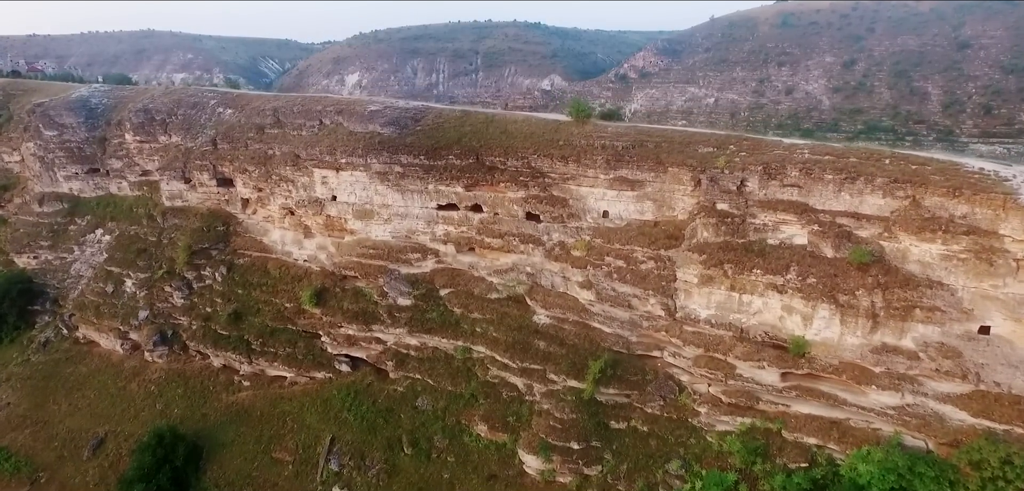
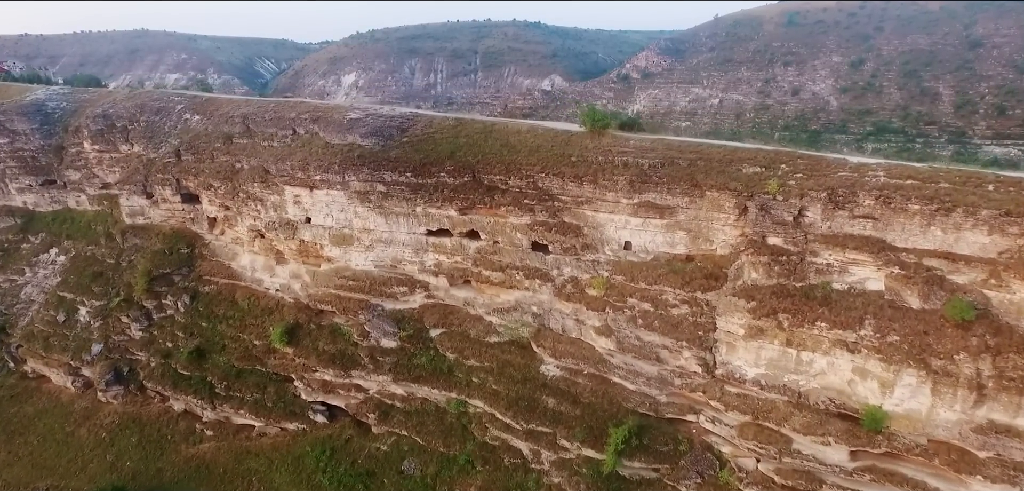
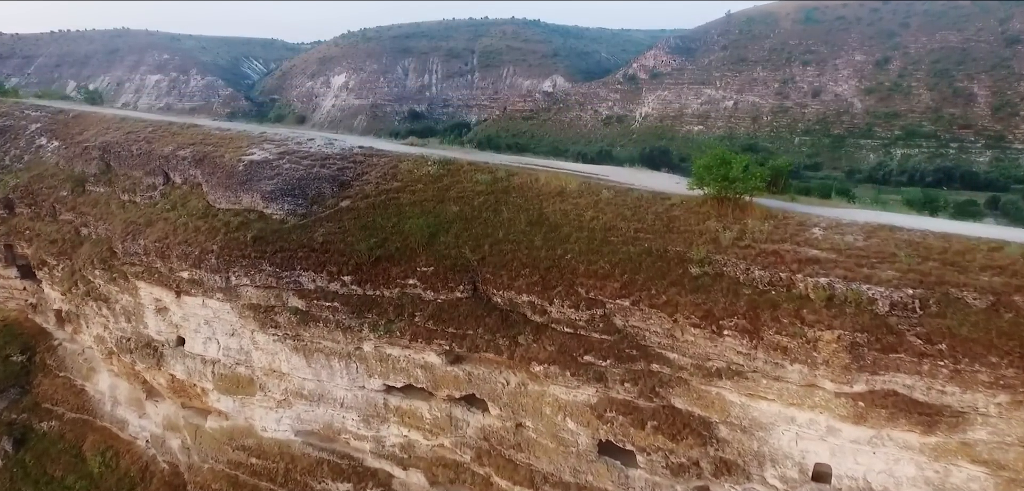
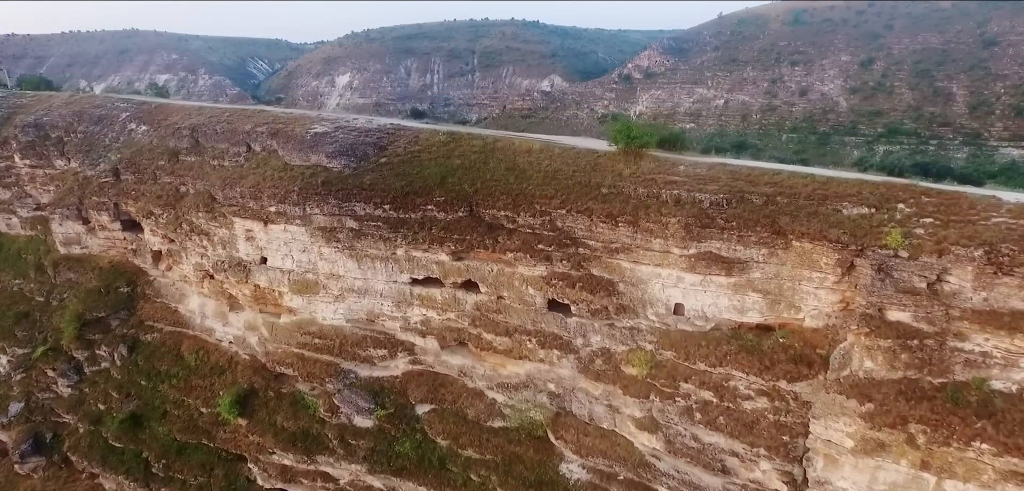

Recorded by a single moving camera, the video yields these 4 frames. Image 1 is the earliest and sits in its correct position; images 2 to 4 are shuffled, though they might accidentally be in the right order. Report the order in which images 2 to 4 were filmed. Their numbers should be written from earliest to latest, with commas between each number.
2, 4, 3
